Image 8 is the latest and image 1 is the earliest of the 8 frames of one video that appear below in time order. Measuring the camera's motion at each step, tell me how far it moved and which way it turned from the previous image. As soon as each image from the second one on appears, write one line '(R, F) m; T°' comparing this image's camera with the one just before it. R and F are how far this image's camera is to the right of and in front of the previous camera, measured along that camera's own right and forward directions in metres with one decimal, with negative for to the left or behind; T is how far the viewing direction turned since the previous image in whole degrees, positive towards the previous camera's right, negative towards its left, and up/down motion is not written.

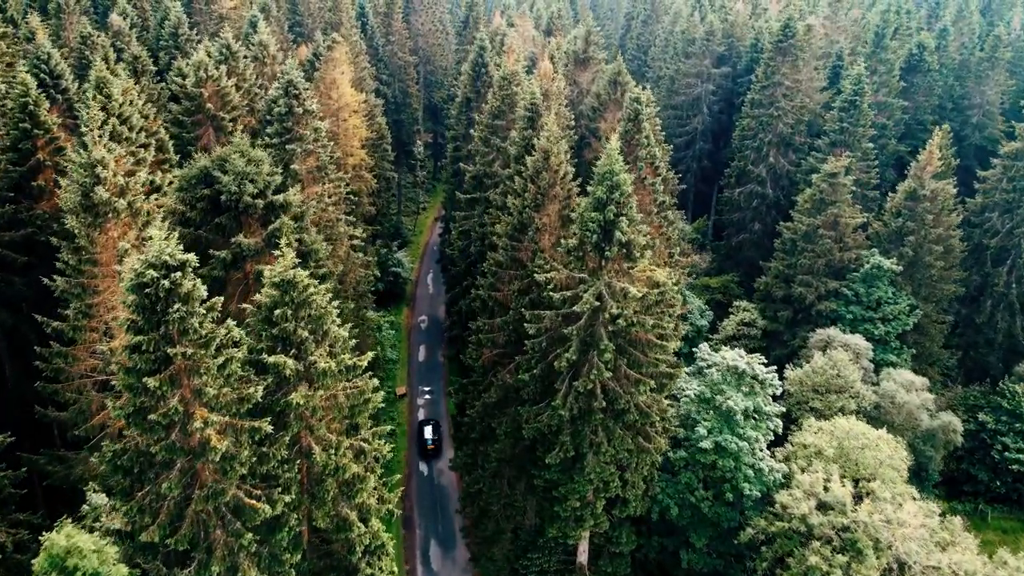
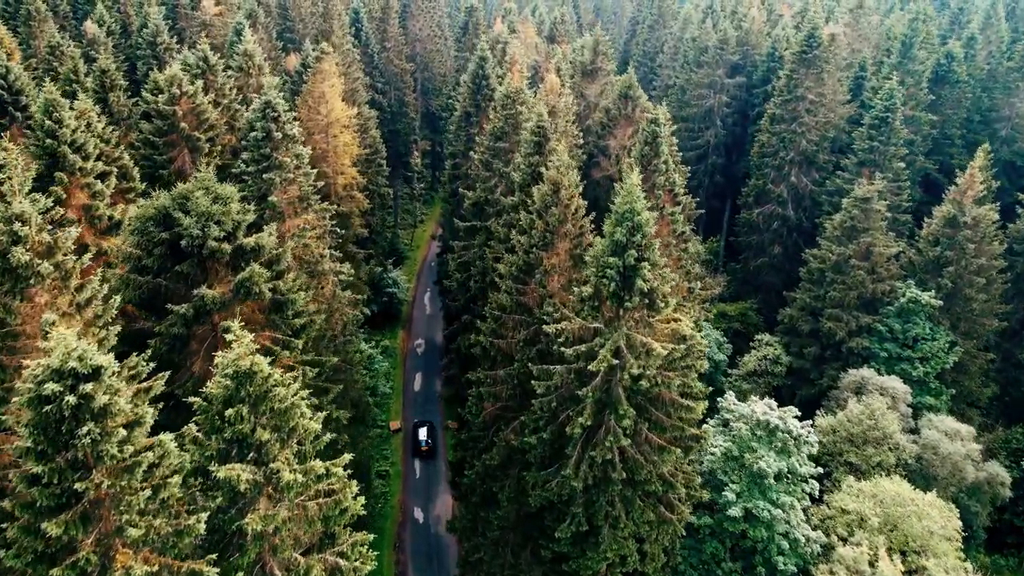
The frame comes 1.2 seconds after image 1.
(-0.2, +3.1) m; 0°
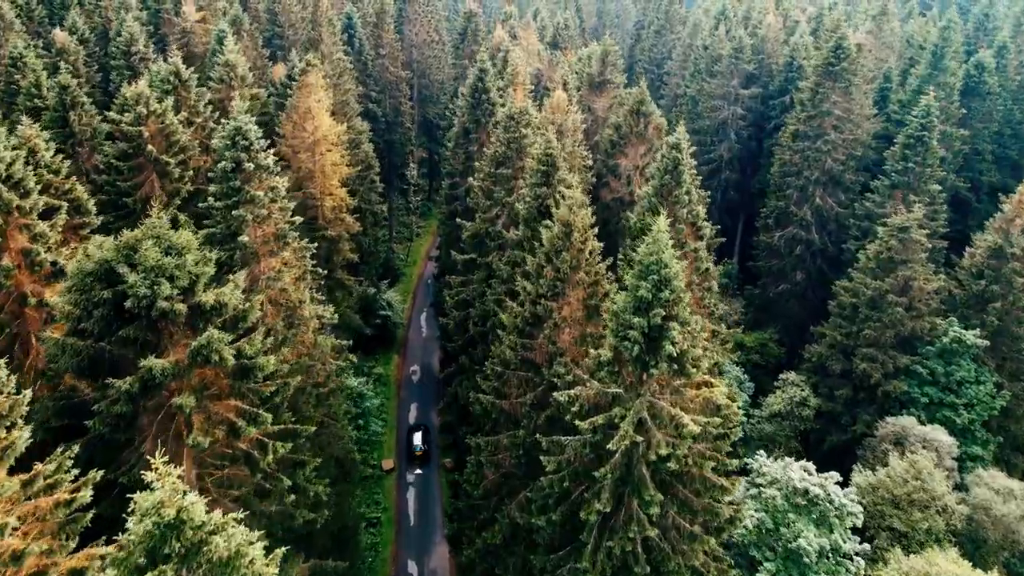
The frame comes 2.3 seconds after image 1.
(-0.2, +3.1) m; 0°
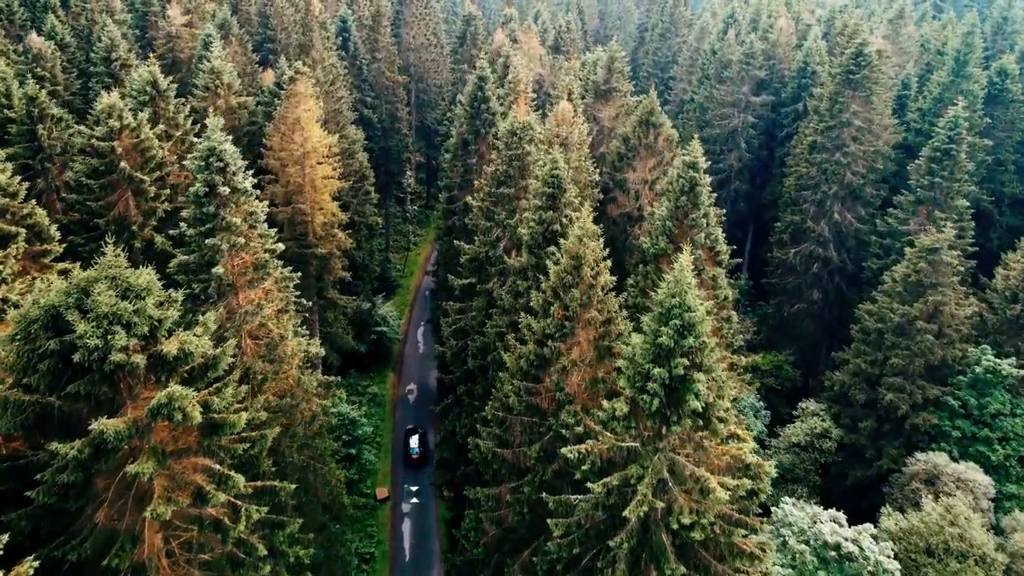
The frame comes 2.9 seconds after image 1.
(-0.1, +2.1) m; 0°
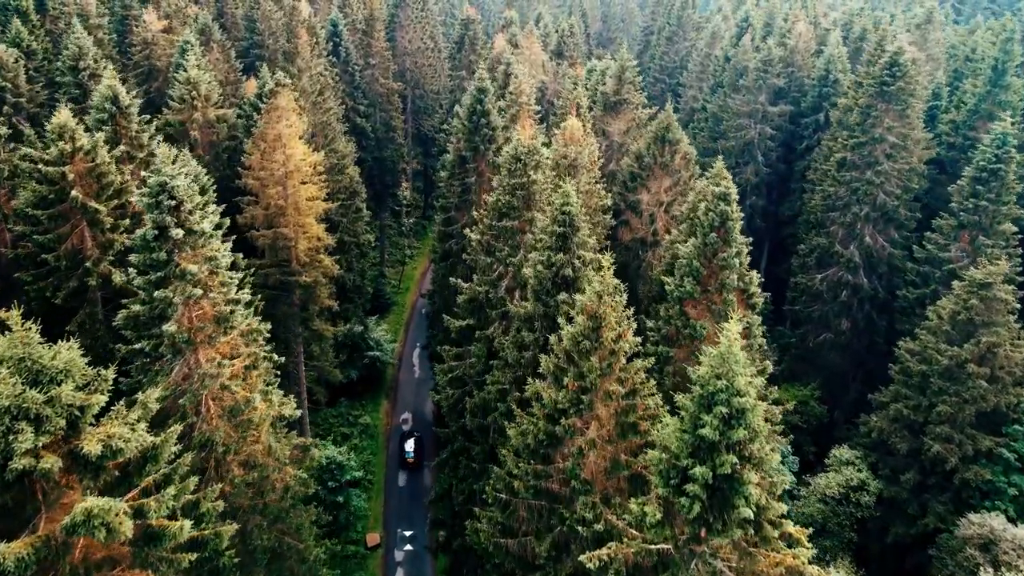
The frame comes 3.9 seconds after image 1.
(-0.1, +3.1) m; 0°
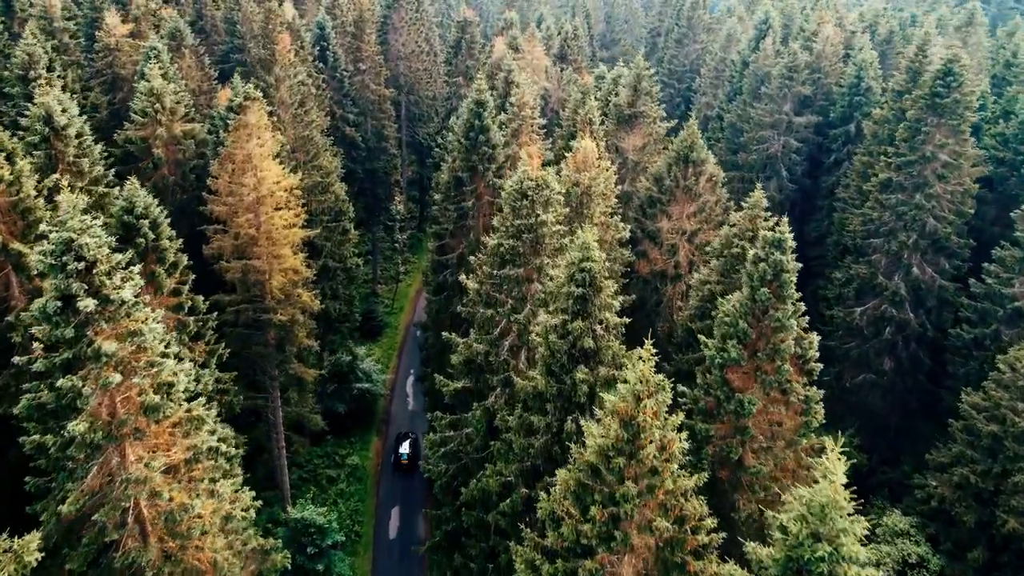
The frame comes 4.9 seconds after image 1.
(-0.1, +3.8) m; 0°
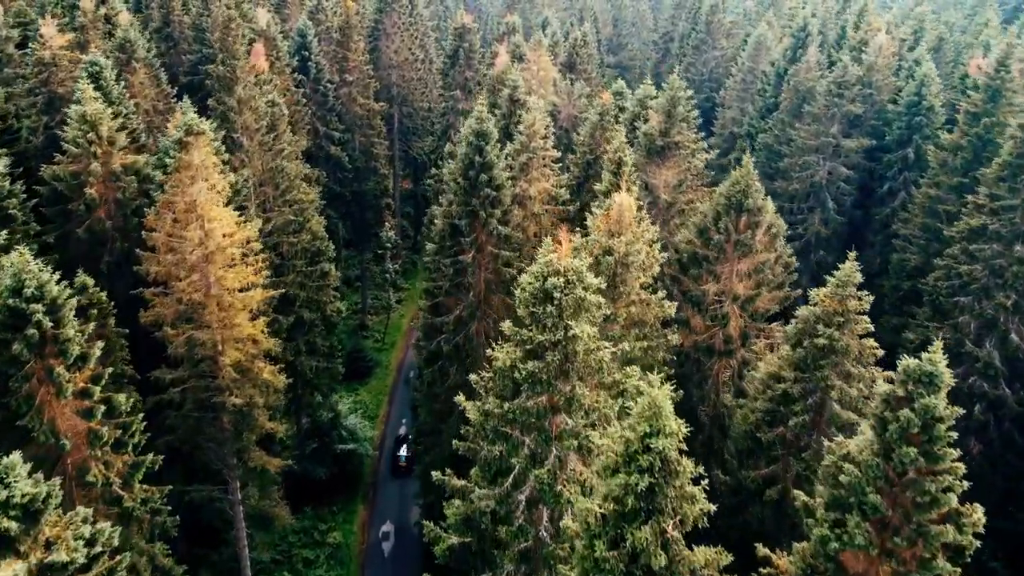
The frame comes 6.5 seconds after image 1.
(-0.3, +5.5) m; 0°
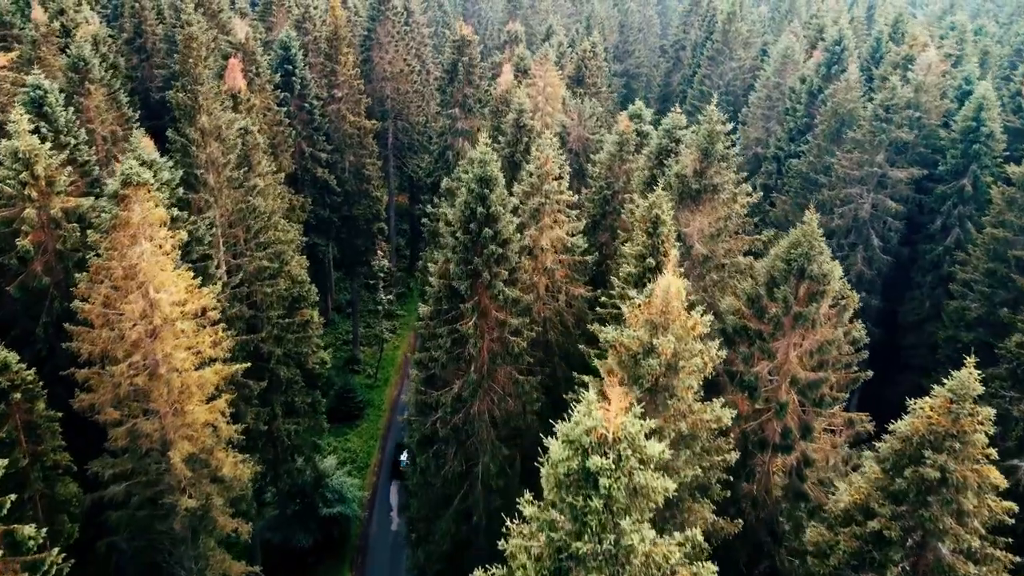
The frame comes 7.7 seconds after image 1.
(-0.3, +4.0) m; 0°
